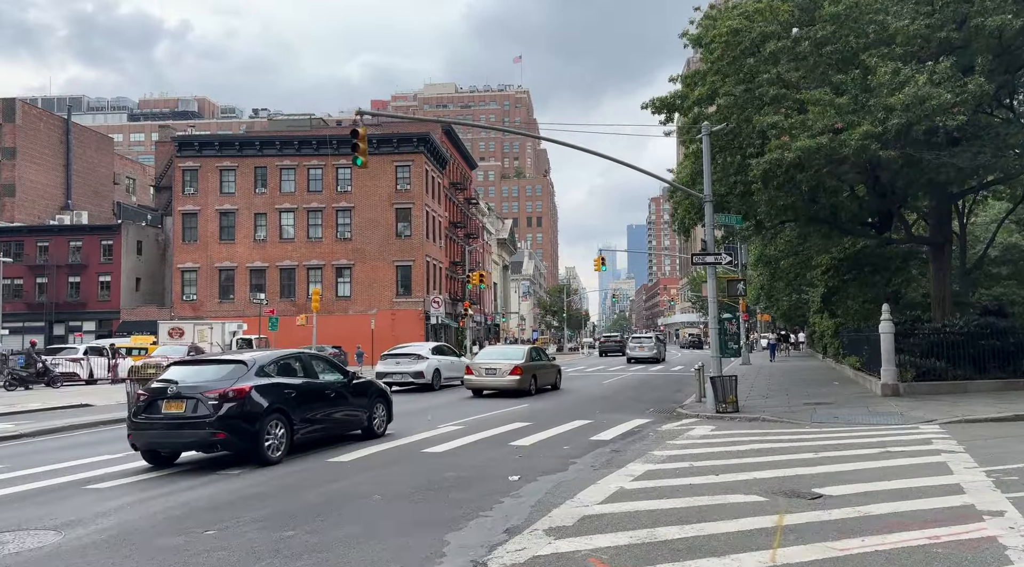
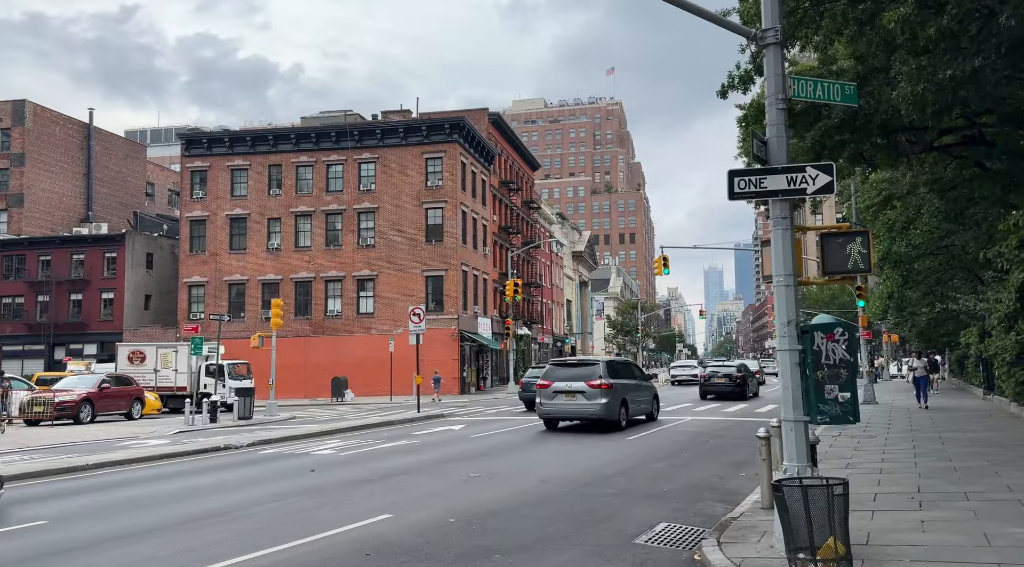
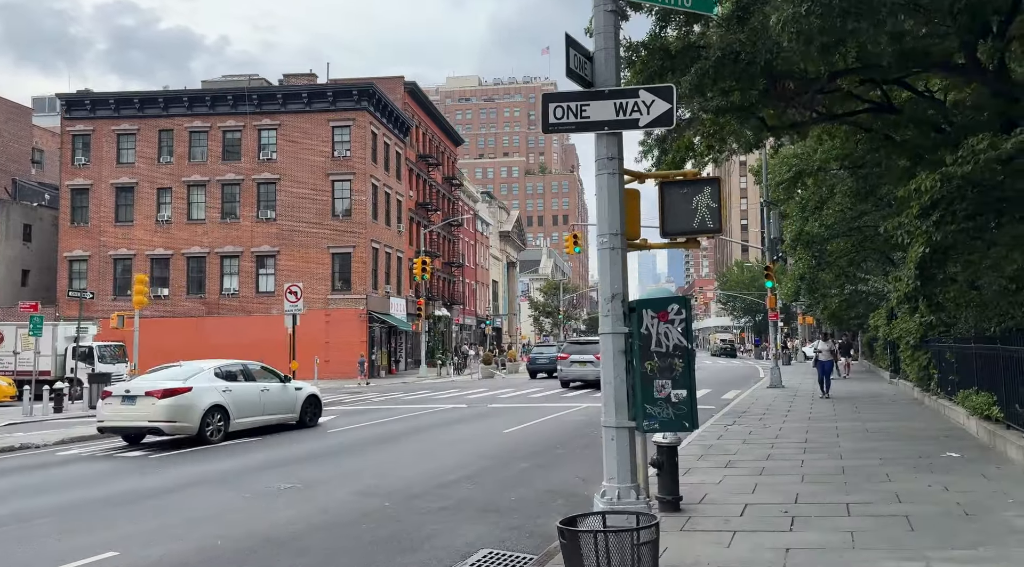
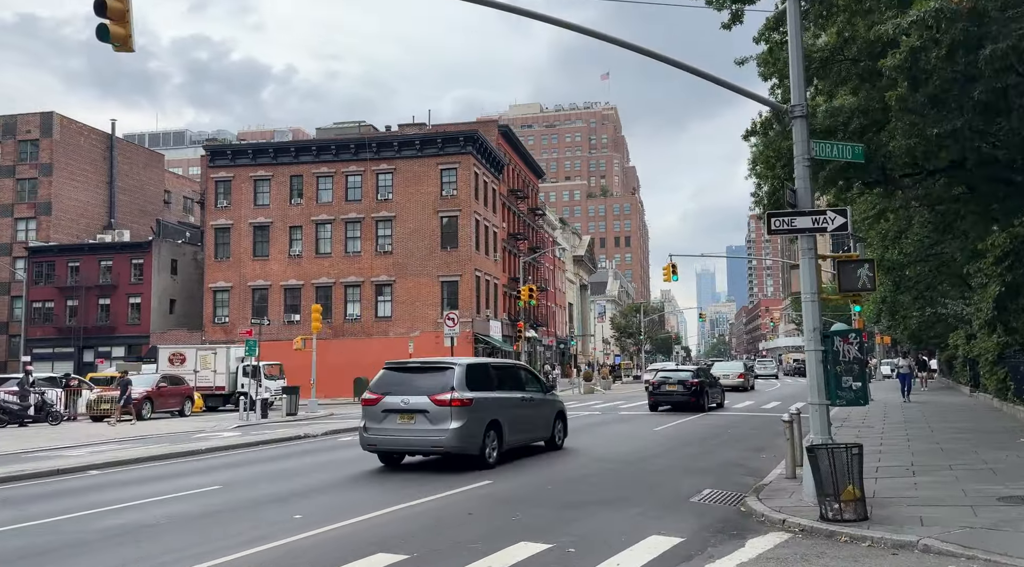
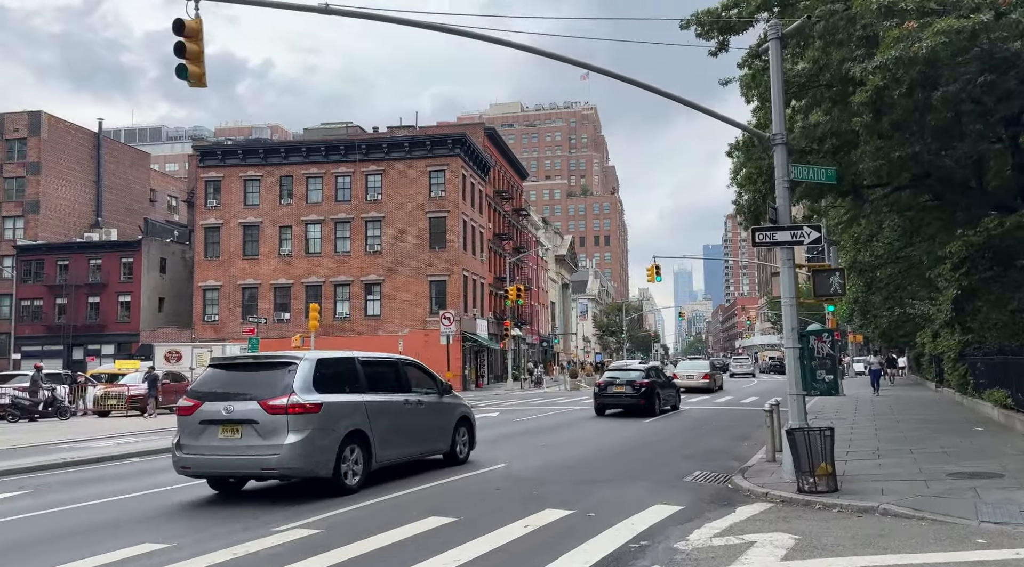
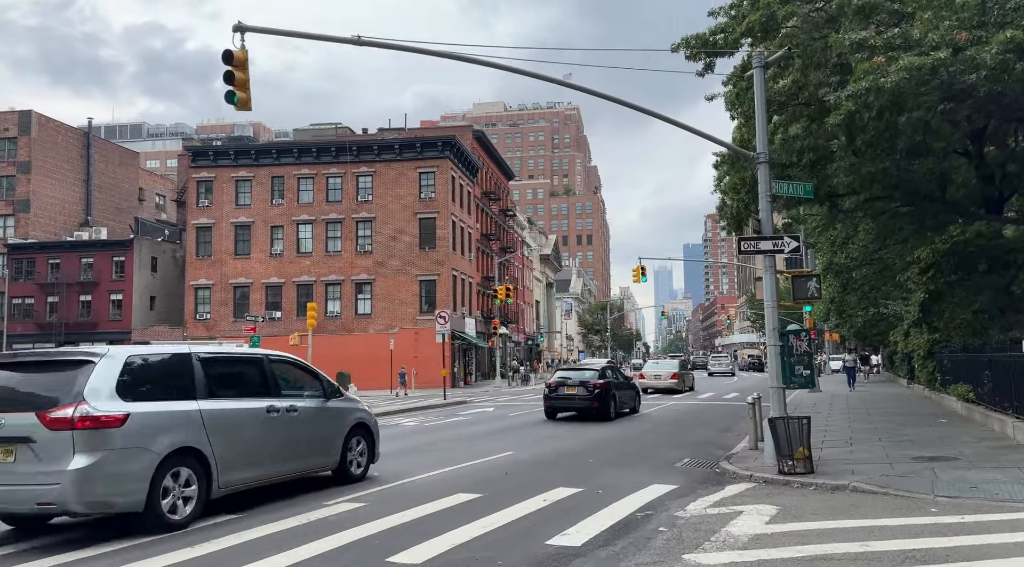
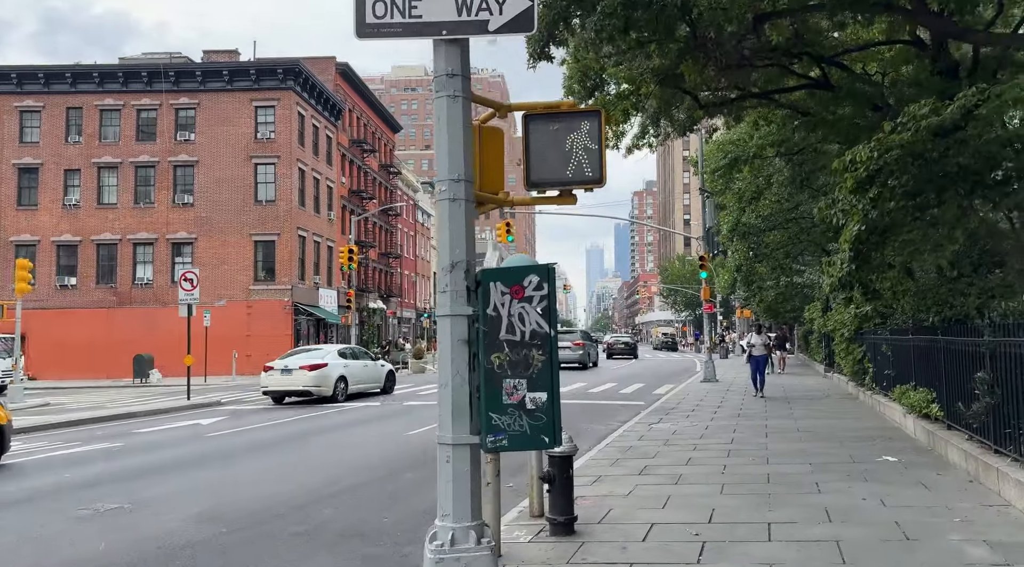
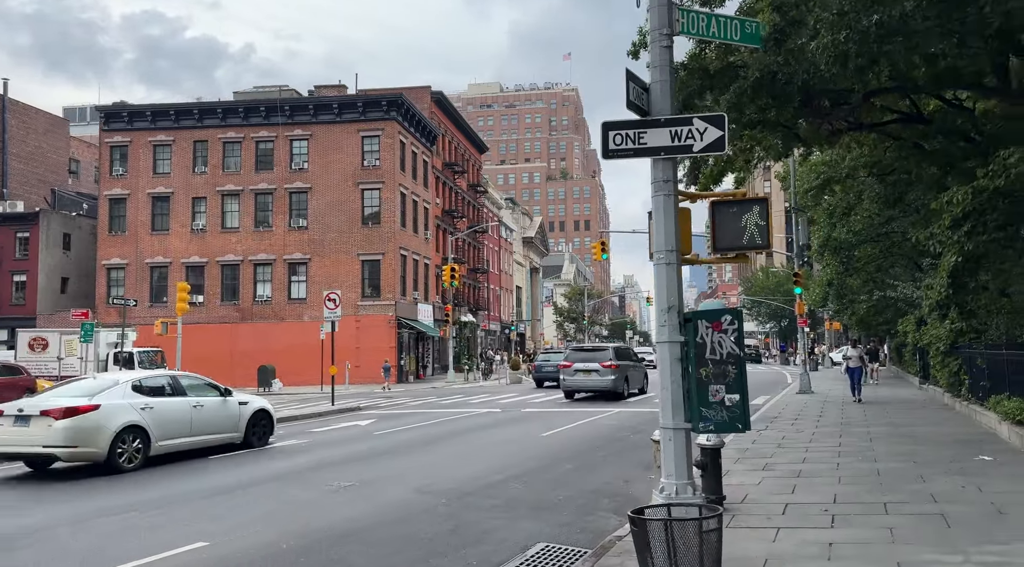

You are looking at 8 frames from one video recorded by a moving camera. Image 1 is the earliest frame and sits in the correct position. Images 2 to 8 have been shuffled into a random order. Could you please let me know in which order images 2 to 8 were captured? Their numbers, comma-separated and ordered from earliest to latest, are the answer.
6, 5, 4, 2, 8, 3, 7
